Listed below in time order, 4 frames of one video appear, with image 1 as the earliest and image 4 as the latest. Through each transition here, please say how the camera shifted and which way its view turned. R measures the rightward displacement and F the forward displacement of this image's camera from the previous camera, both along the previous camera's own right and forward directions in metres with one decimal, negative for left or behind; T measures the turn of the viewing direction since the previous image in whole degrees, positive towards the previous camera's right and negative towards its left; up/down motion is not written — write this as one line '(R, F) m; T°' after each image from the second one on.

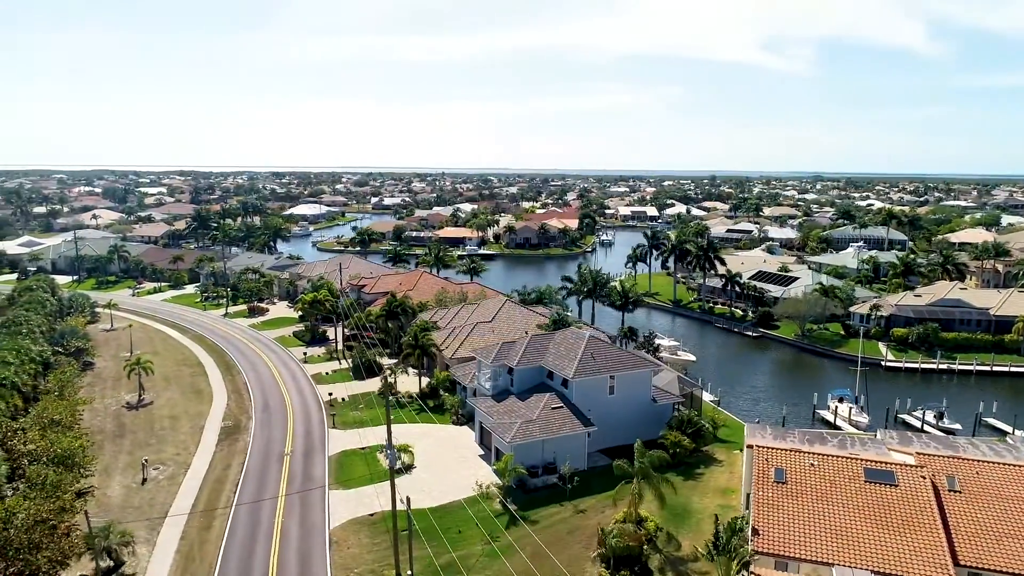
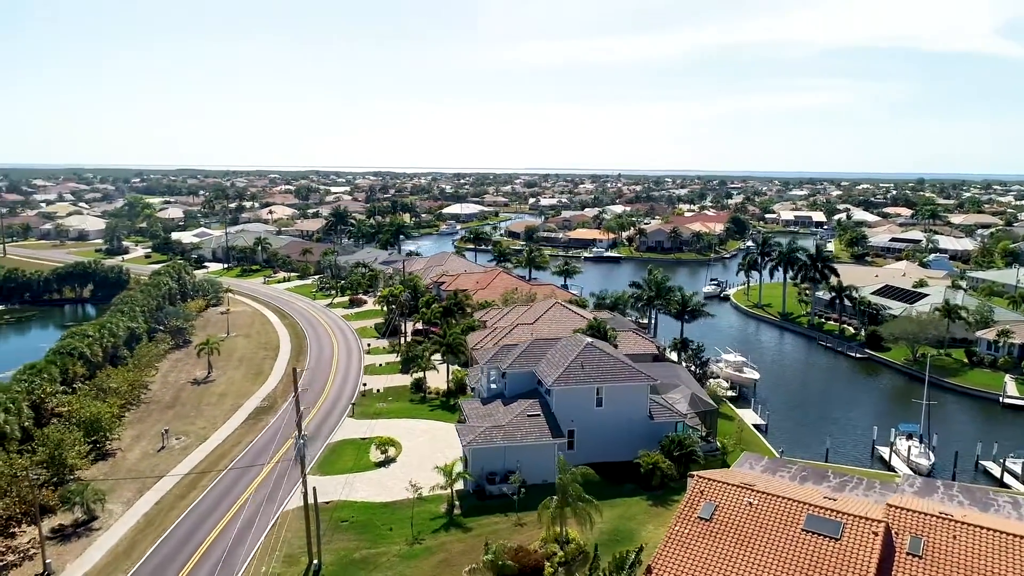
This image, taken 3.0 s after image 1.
(+10.7, +2.3) m; -14°
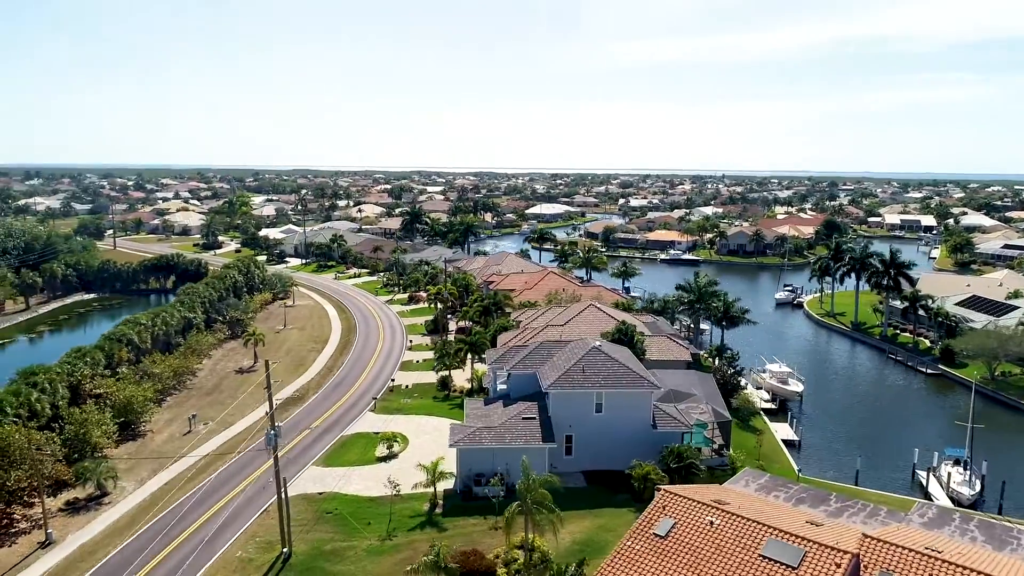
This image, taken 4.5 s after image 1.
(+5.4, +0.9) m; -8°
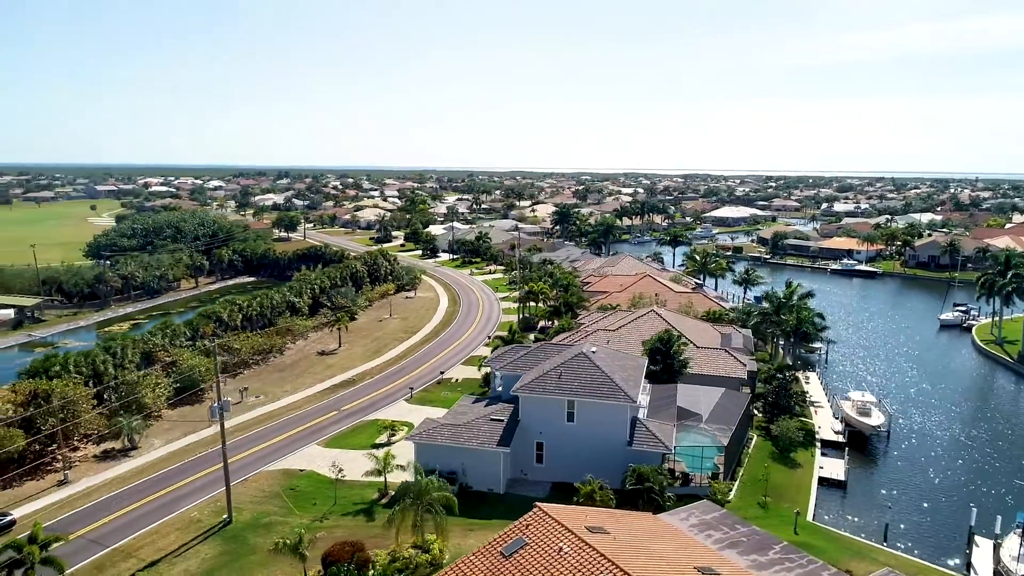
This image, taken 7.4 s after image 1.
(+12.1, +2.9) m; -17°
